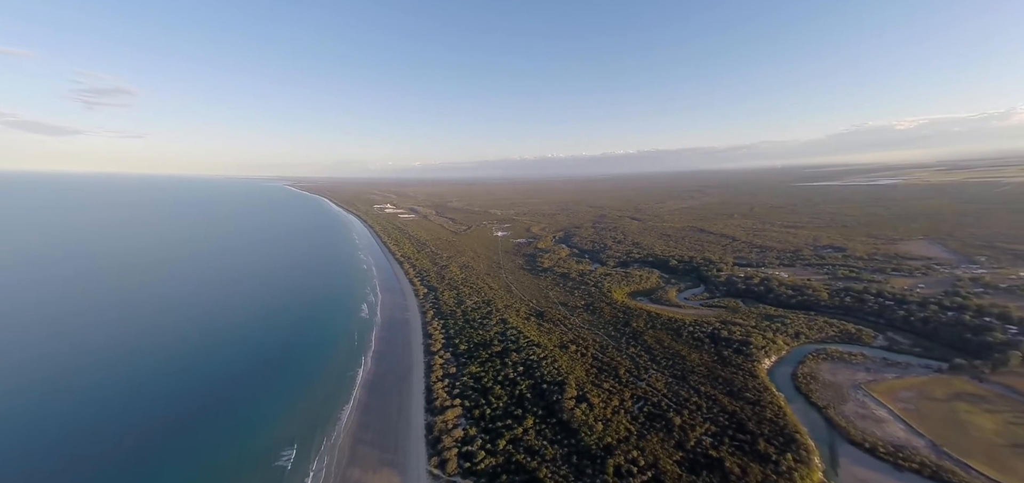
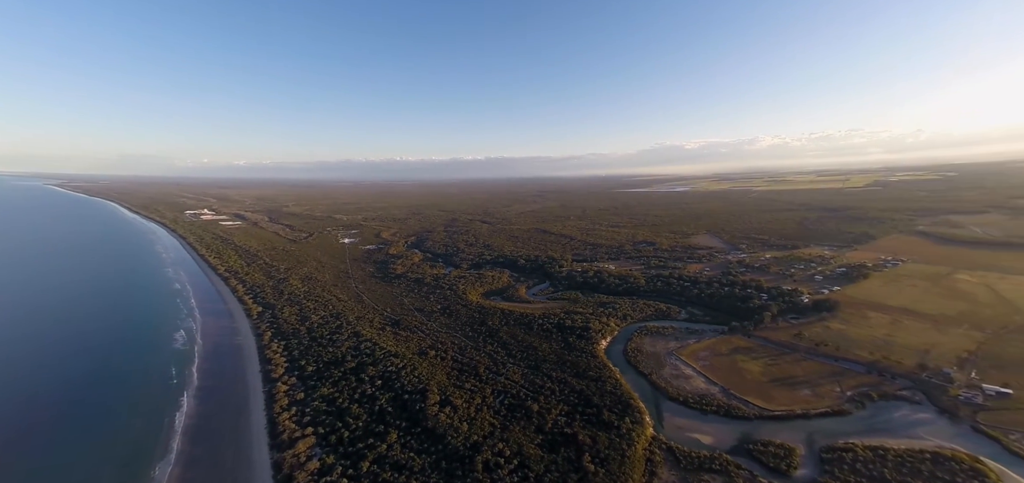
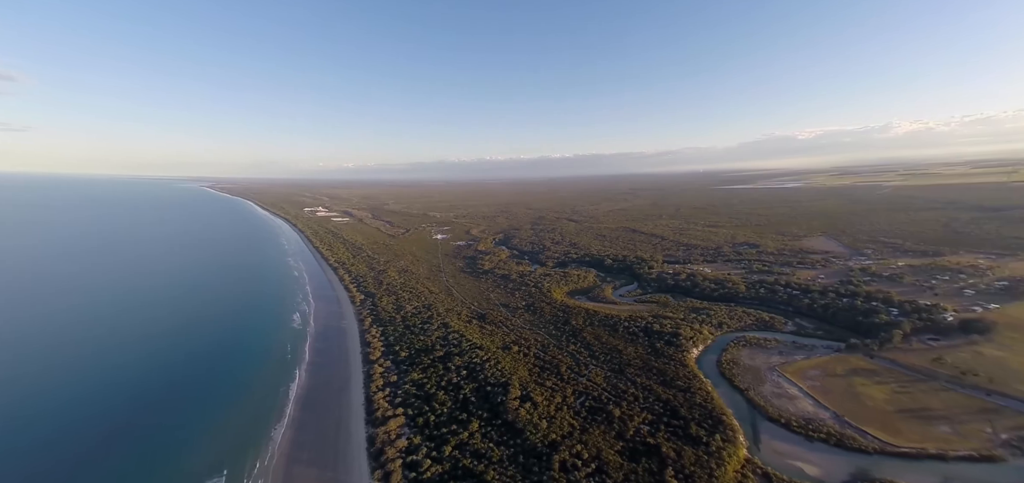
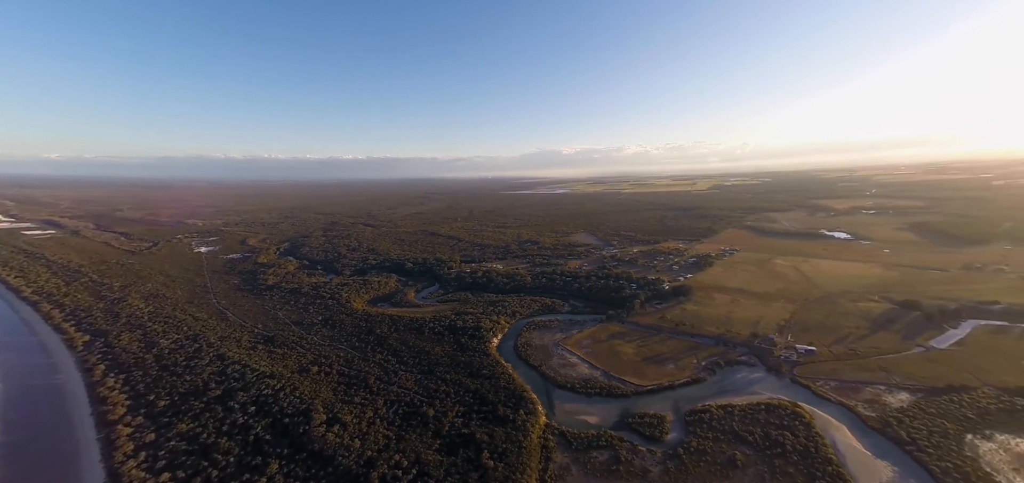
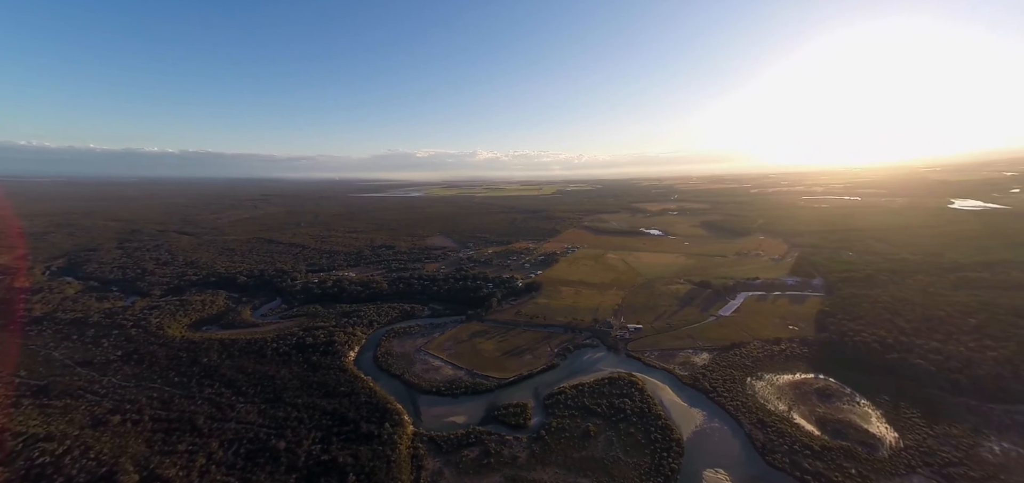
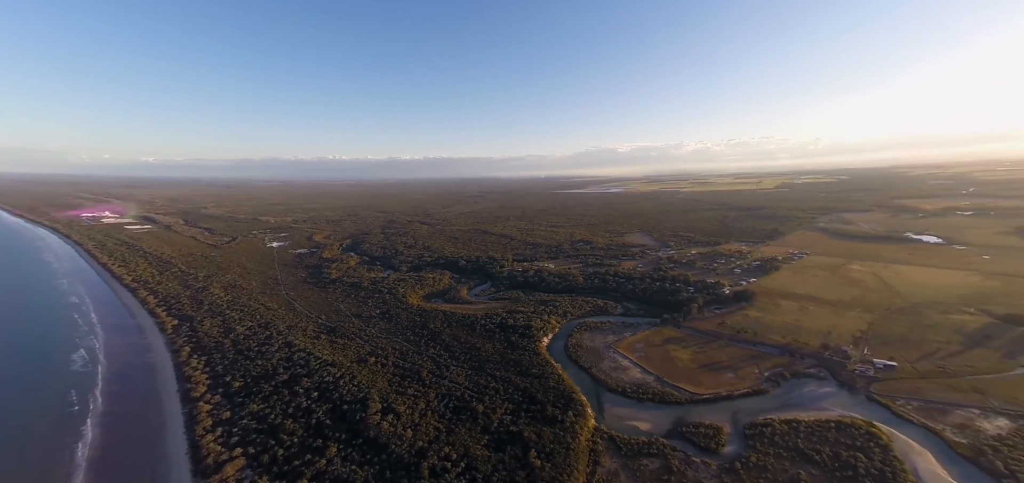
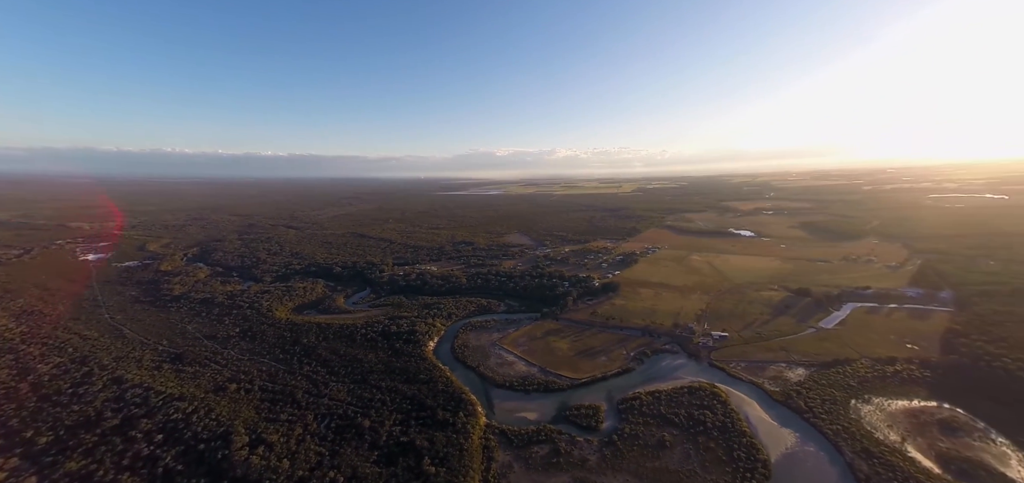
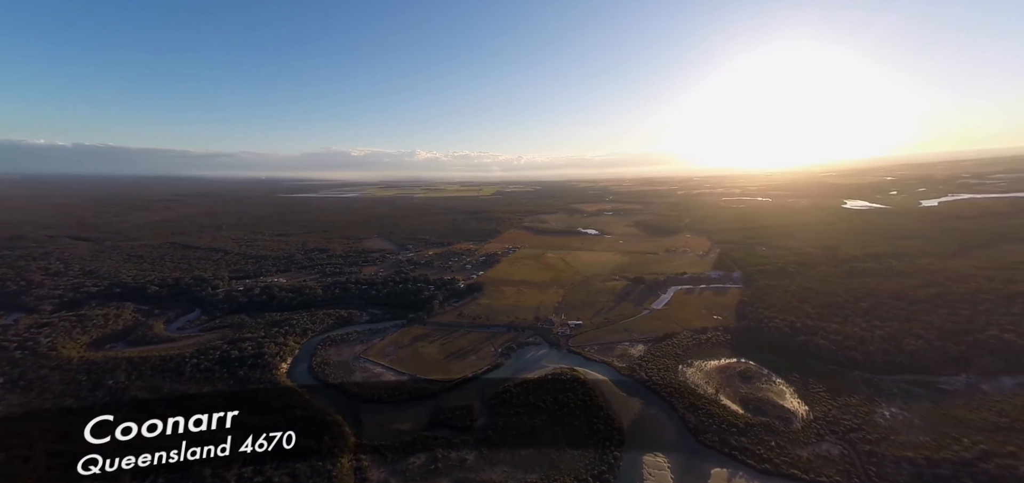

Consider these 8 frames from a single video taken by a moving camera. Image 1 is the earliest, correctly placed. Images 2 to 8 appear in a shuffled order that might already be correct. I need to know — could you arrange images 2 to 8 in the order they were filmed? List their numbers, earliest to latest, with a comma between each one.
3, 2, 6, 4, 7, 5, 8
